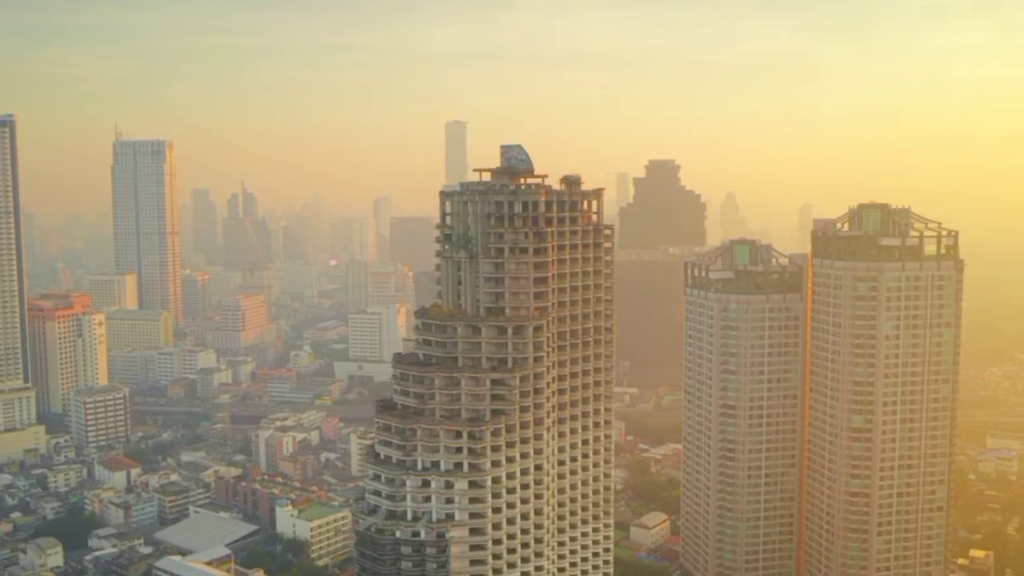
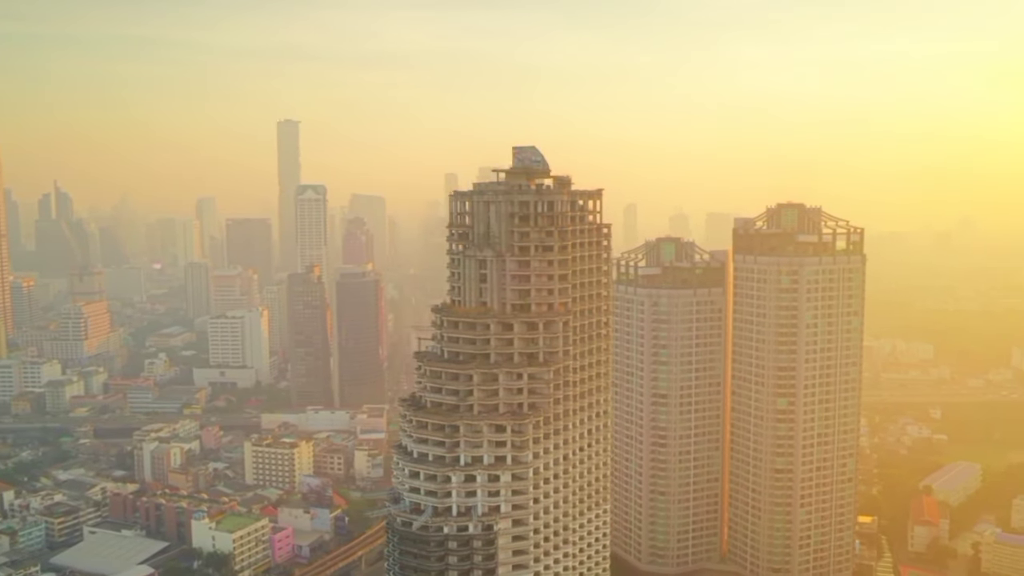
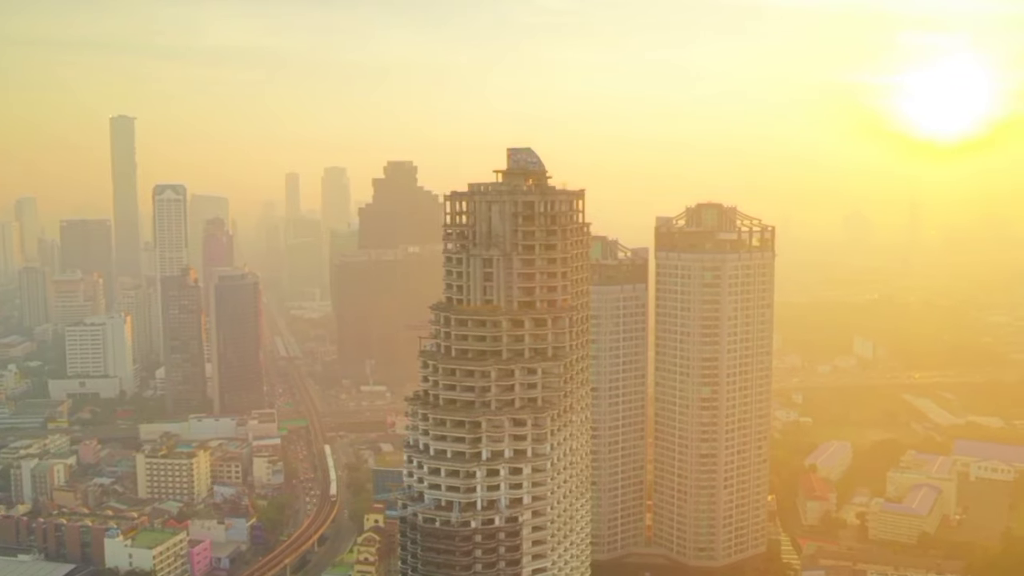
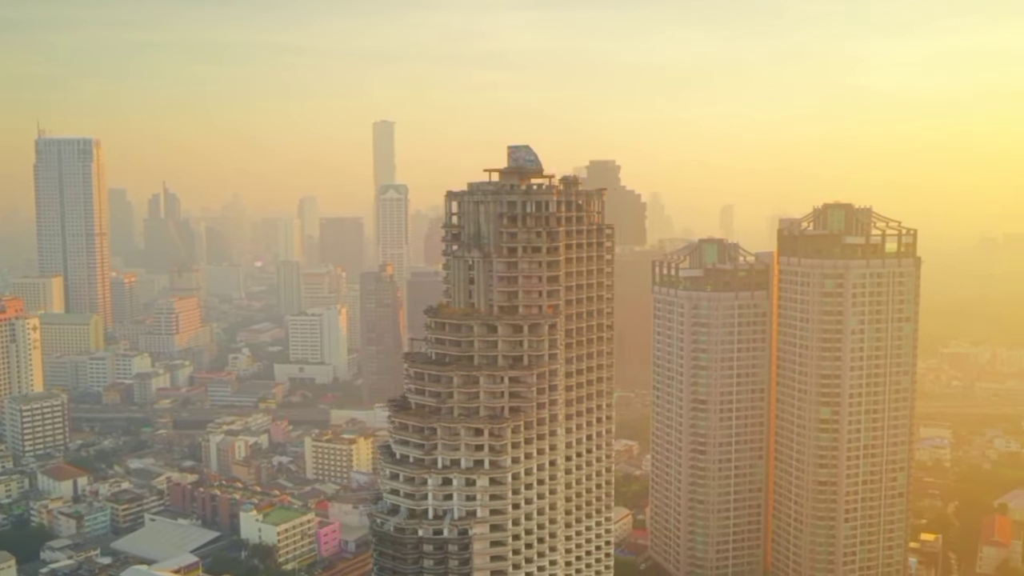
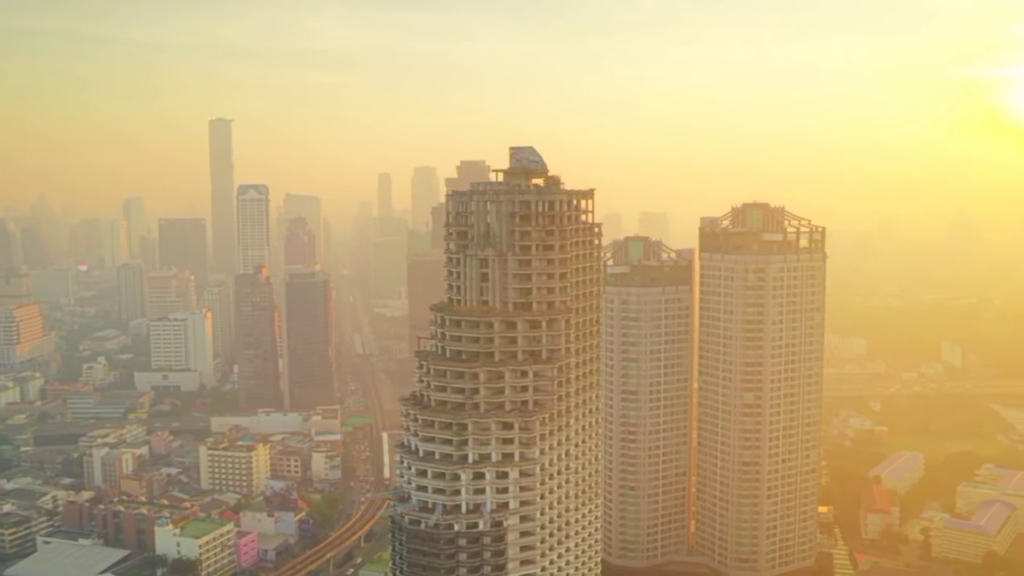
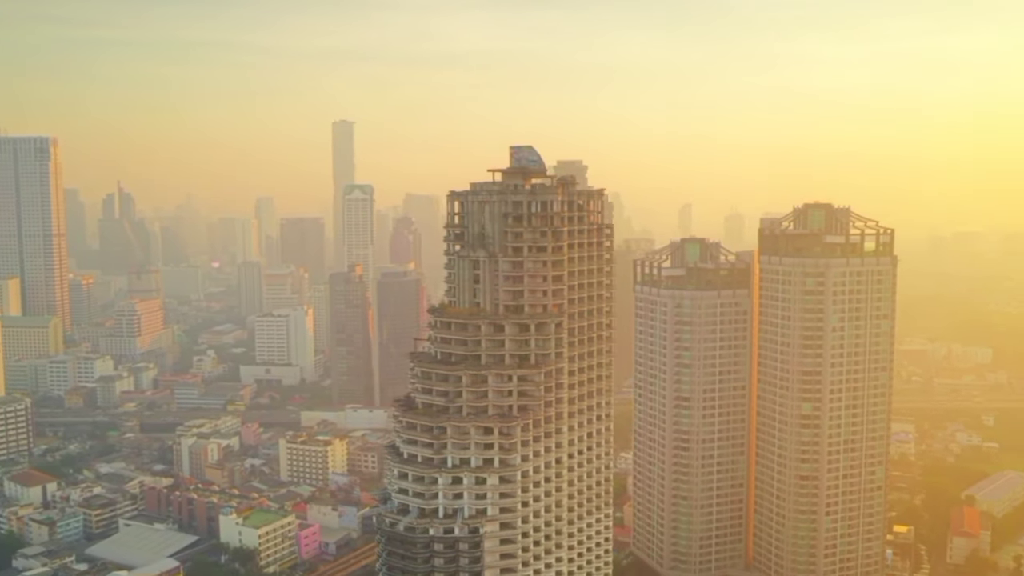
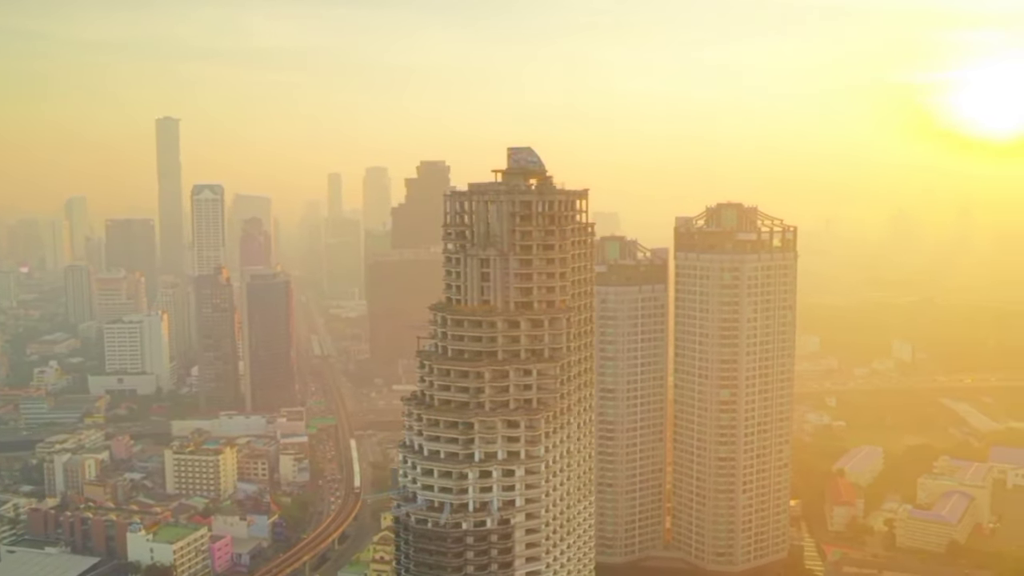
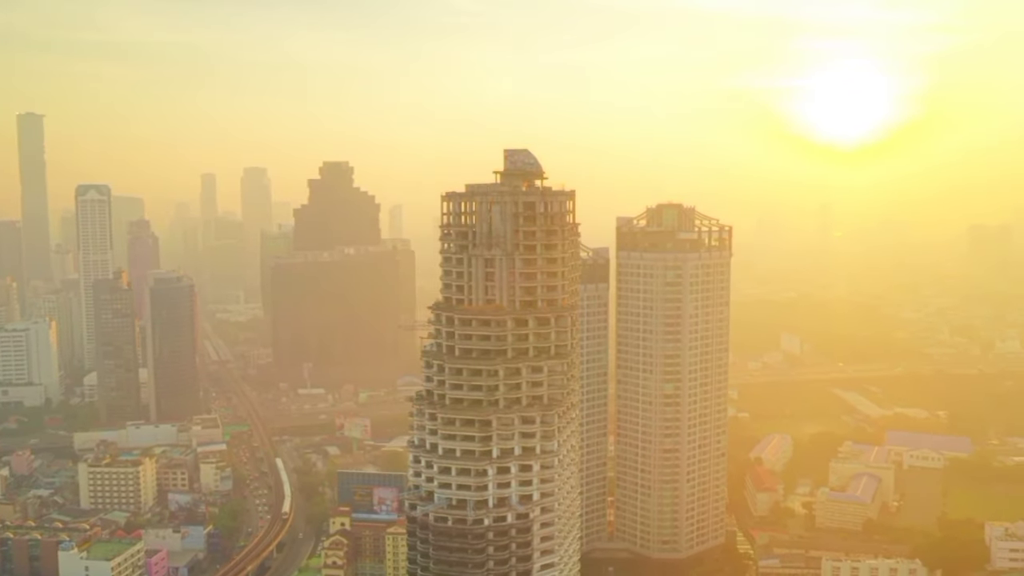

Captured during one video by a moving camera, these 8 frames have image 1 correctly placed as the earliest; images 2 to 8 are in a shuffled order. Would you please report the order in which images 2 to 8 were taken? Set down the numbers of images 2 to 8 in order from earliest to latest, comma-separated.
4, 6, 2, 5, 7, 3, 8
